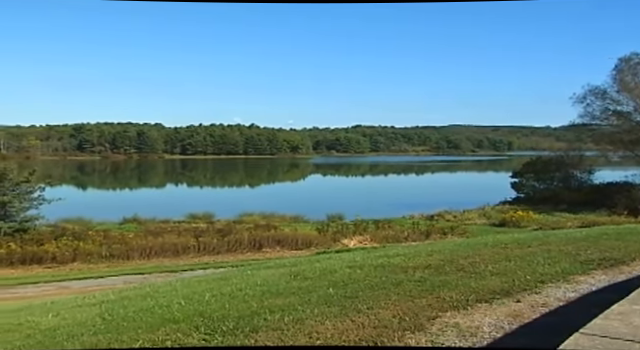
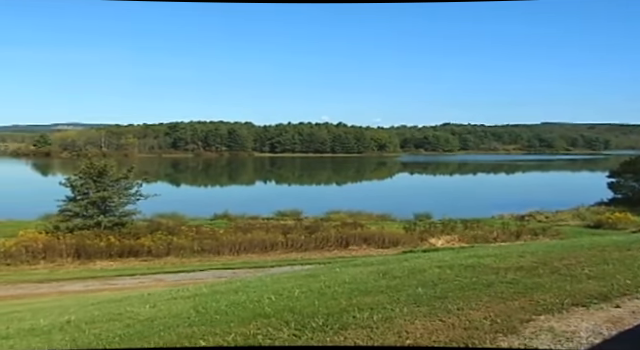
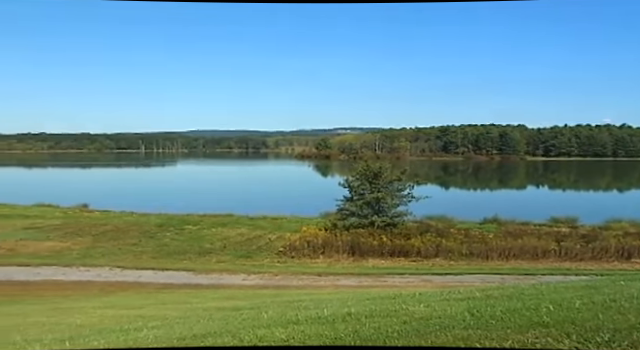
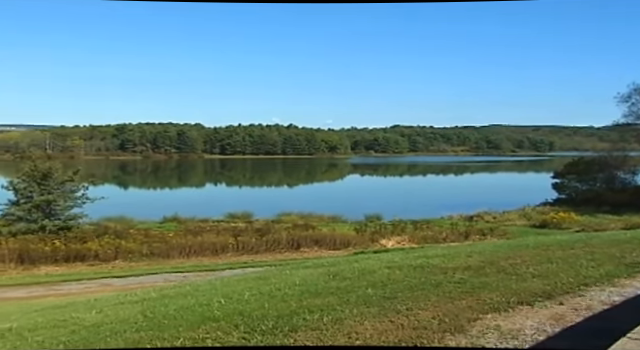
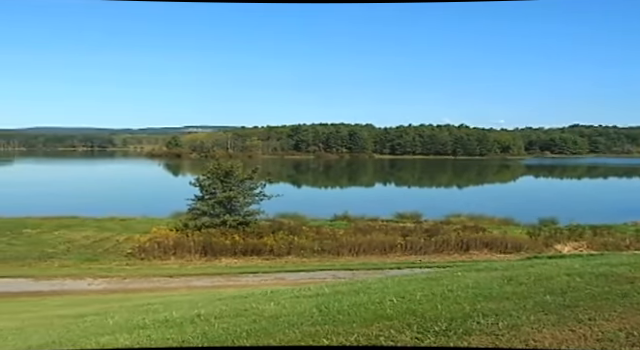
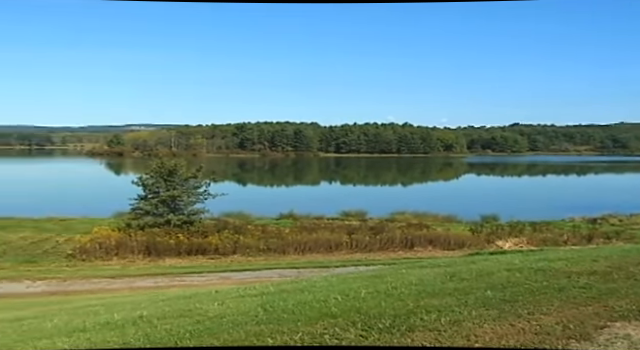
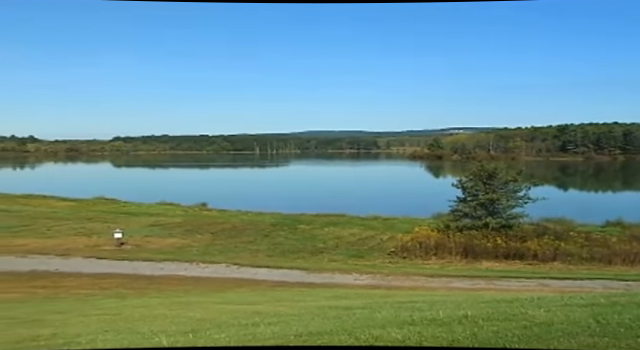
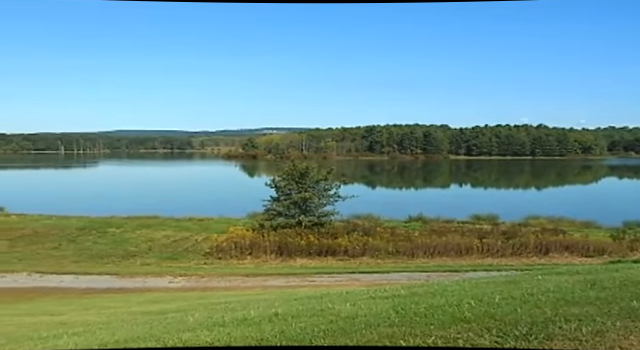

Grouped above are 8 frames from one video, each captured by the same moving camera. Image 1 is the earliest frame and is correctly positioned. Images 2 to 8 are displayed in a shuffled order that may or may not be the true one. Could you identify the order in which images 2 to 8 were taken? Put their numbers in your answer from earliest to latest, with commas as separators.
4, 2, 6, 5, 8, 3, 7
